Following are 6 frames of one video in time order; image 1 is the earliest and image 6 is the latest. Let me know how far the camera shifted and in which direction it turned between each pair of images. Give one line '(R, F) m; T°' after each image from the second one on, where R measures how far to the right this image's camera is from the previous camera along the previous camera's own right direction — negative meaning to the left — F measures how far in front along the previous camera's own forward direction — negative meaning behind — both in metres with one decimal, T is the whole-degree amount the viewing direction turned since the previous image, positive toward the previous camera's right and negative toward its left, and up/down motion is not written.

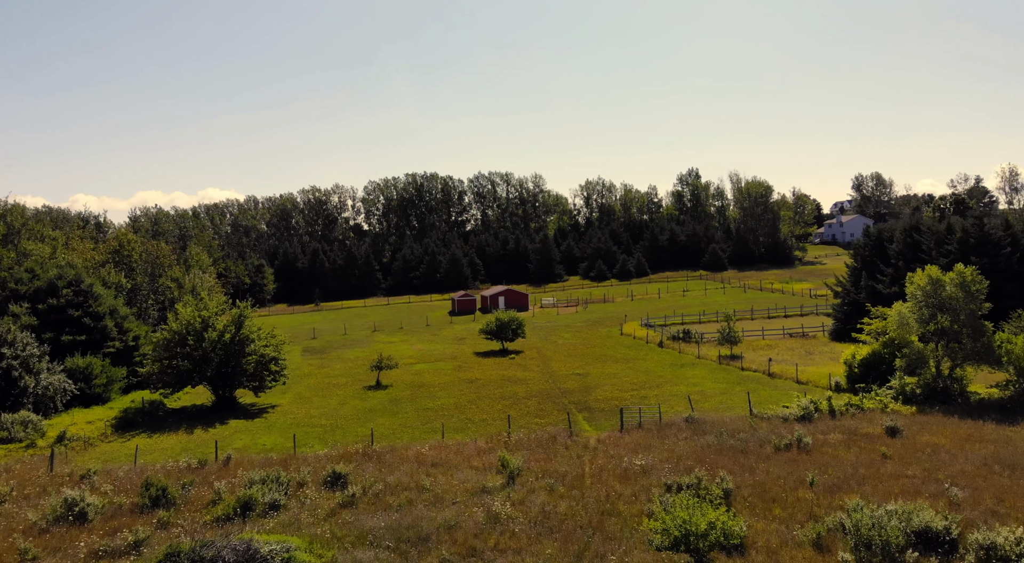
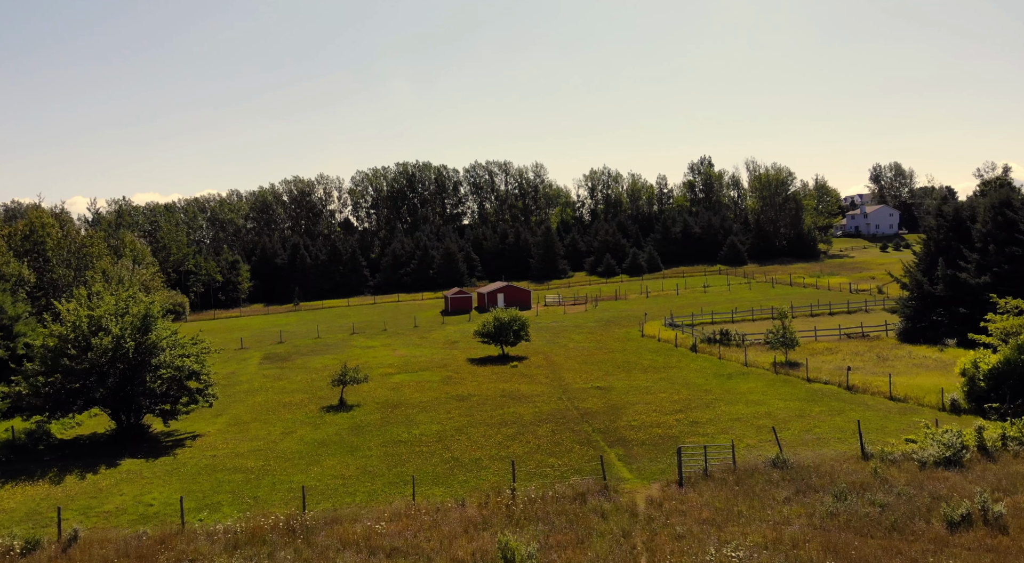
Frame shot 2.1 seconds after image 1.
(-0.2, +12.8) m; 0°
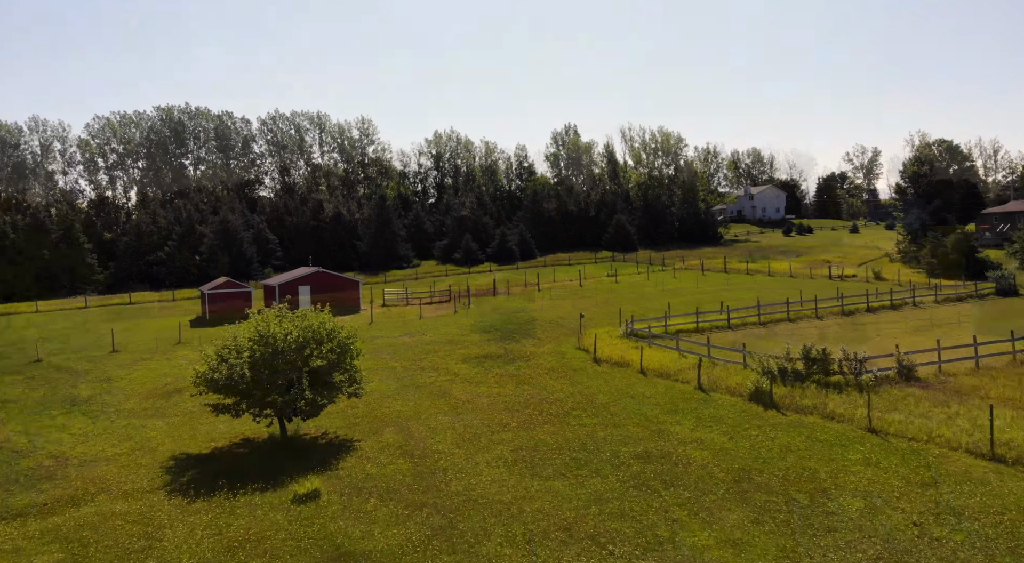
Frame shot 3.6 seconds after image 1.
(-0.4, +10.6) m; 0°
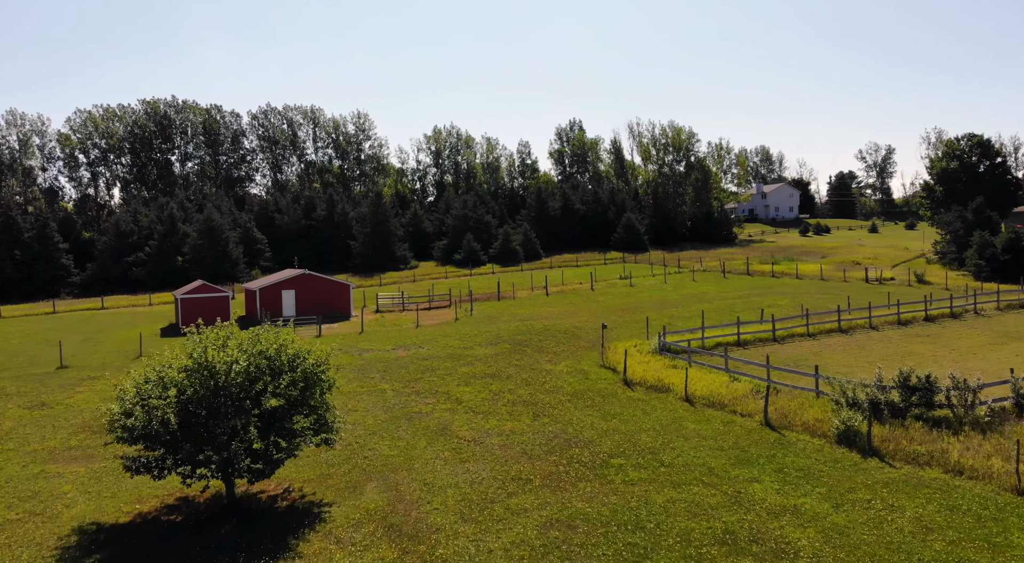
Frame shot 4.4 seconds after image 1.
(-0.6, +7.0) m; 0°
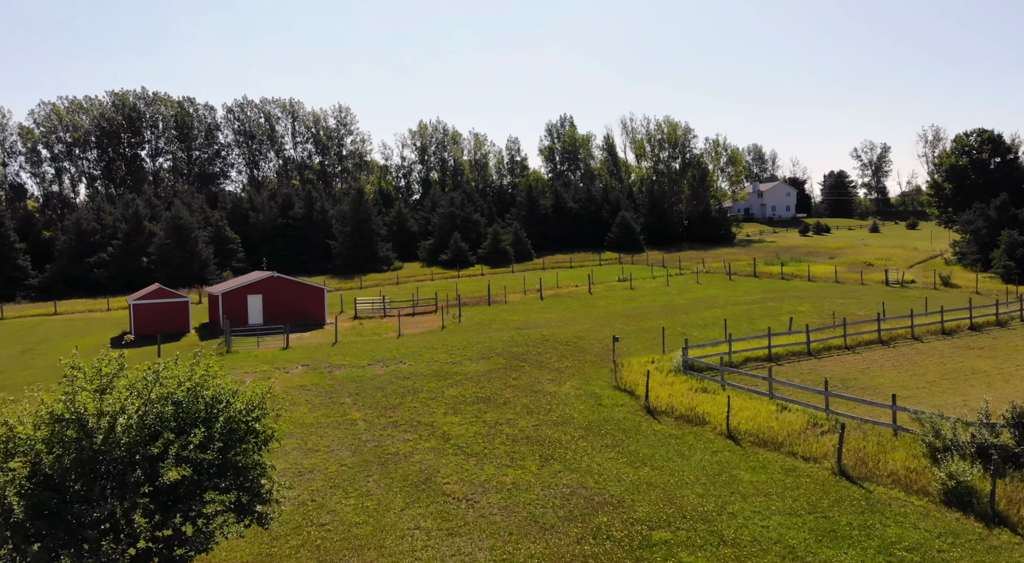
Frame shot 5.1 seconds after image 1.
(-0.4, +6.0) m; +1°
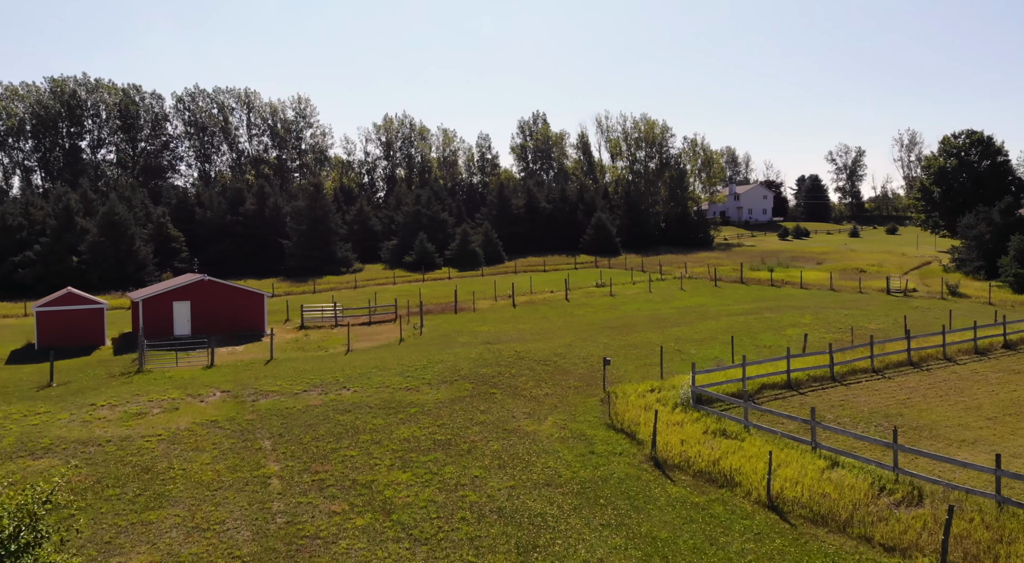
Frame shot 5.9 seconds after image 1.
(0.0, +6.6) m; +2°
